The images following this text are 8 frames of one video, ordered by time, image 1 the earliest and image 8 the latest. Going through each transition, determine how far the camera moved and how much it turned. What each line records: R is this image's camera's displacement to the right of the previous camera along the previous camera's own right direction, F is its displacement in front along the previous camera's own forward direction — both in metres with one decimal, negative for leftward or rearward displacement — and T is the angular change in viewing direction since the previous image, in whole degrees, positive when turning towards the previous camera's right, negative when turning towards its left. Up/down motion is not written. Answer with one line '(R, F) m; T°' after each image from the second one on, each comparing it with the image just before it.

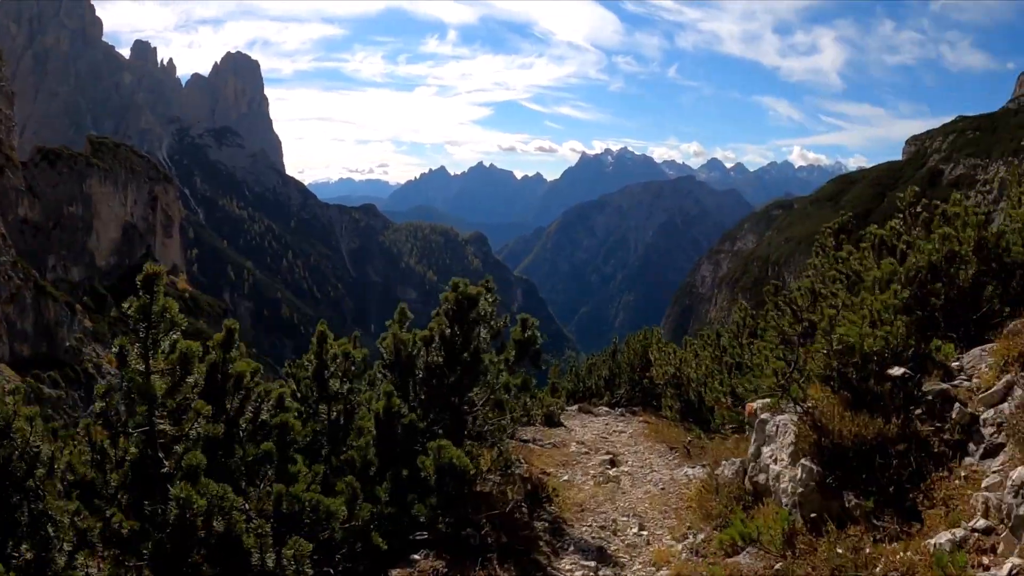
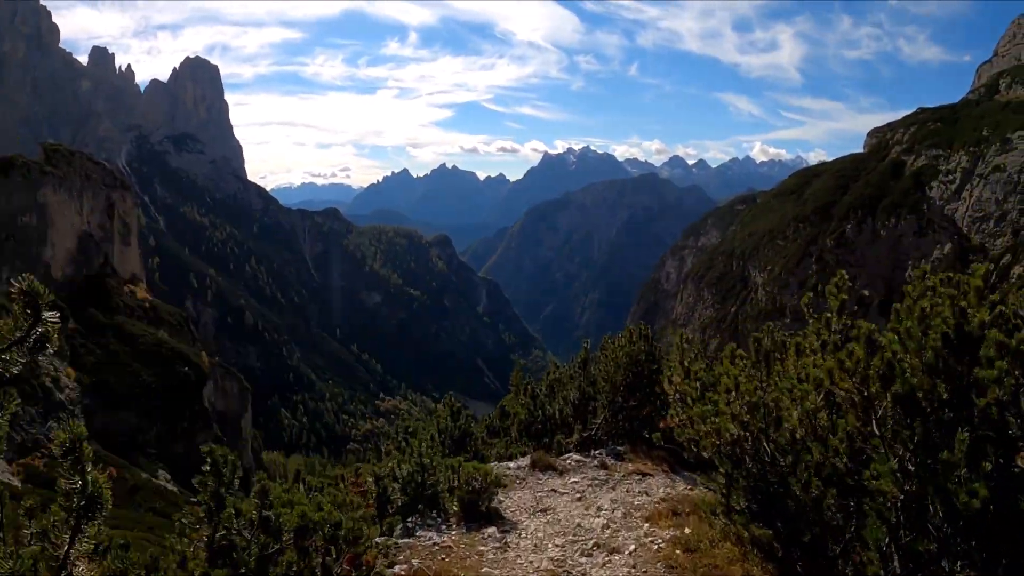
(+0.1, +2.4) m; +3°
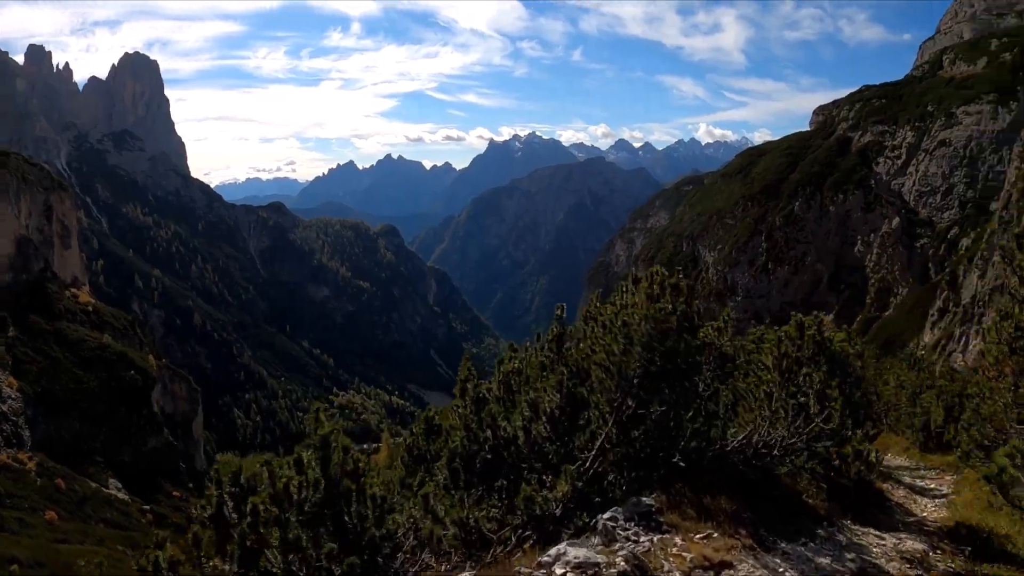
(-0.4, +2.0) m; +4°
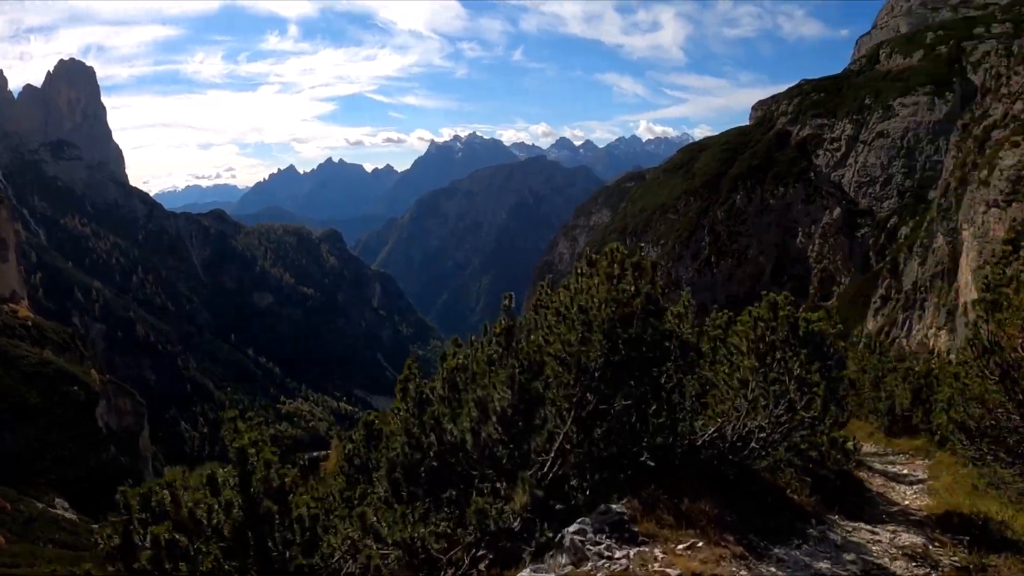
(-0.2, +2.0) m; +5°
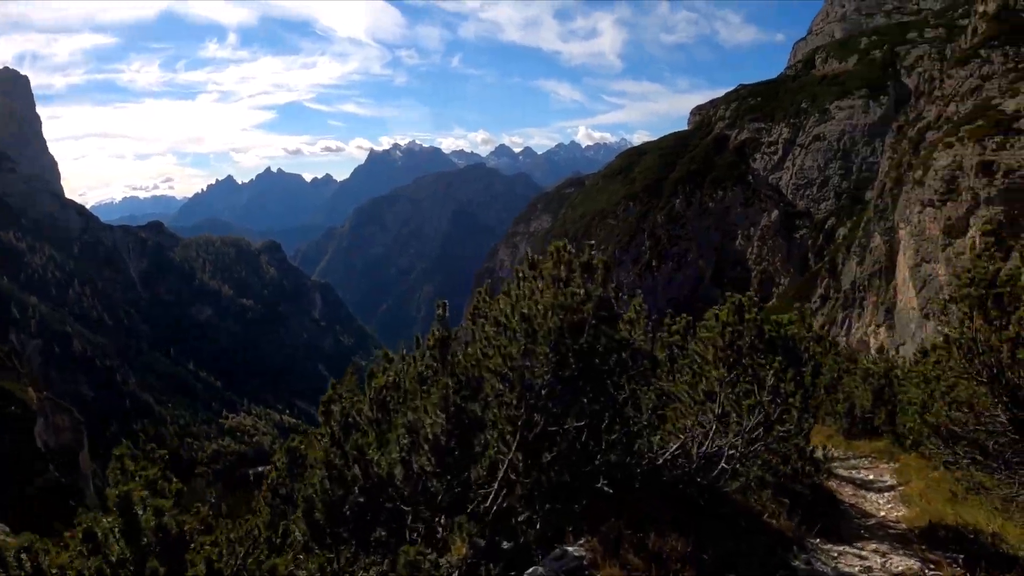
(+0.1, +2.4) m; +5°
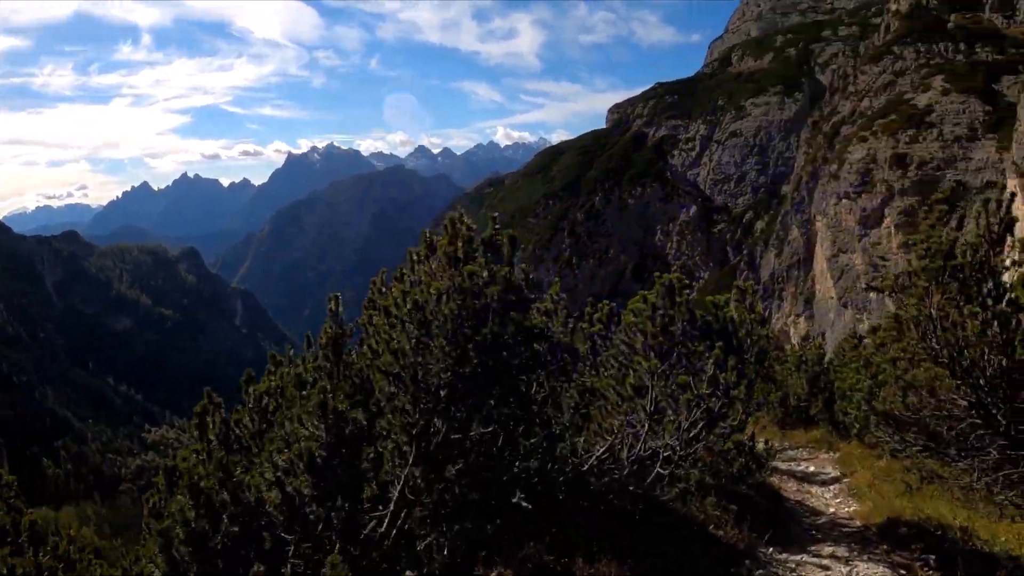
(0.0, +2.3) m; +7°
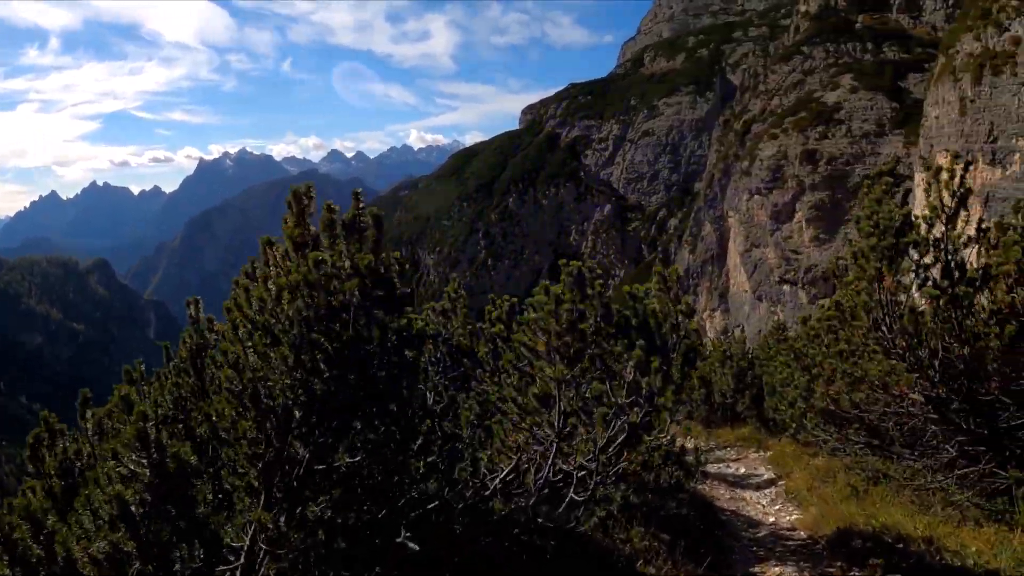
(+0.4, +2.7) m; +8°
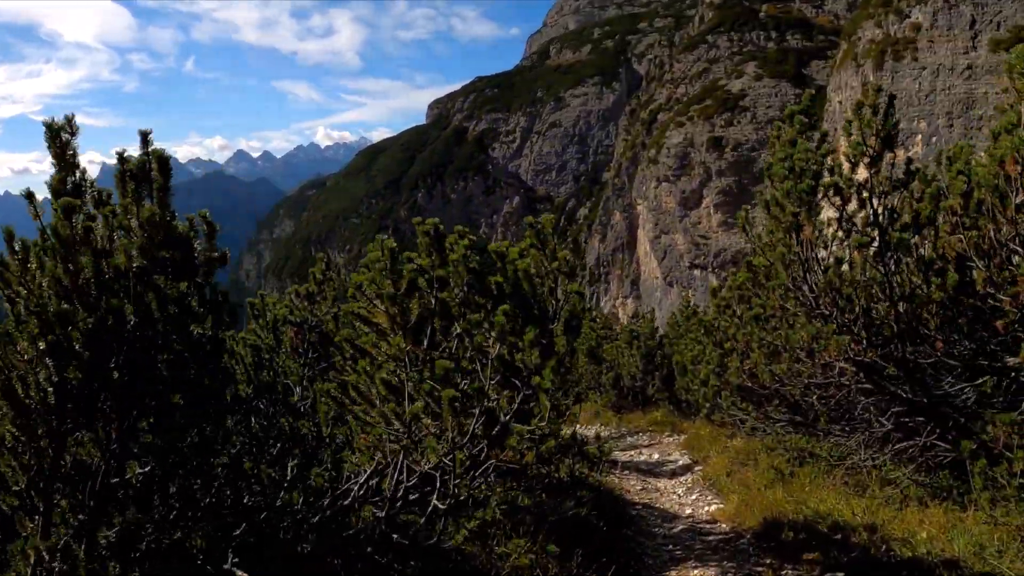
(+0.8, +2.5) m; +8°
